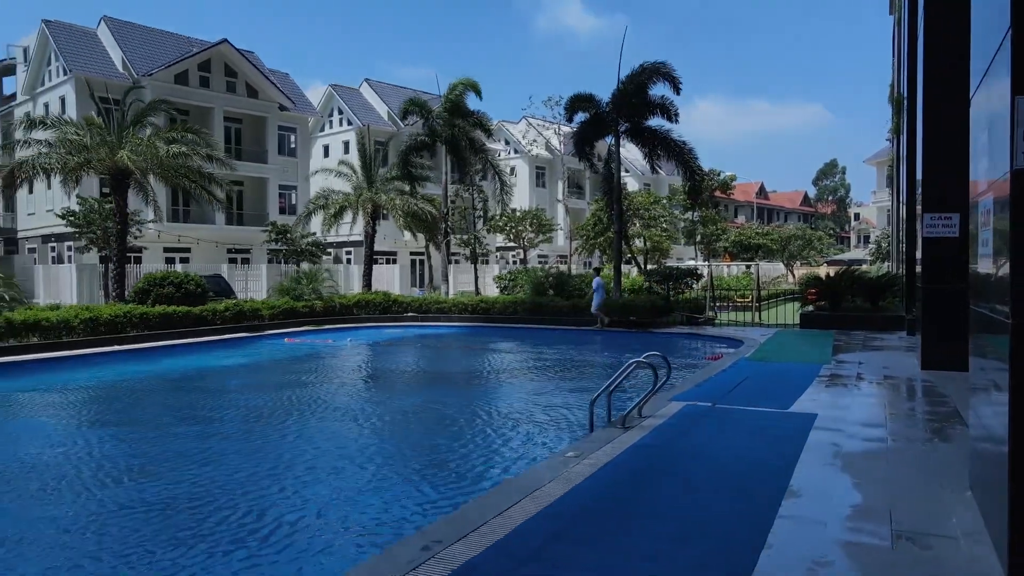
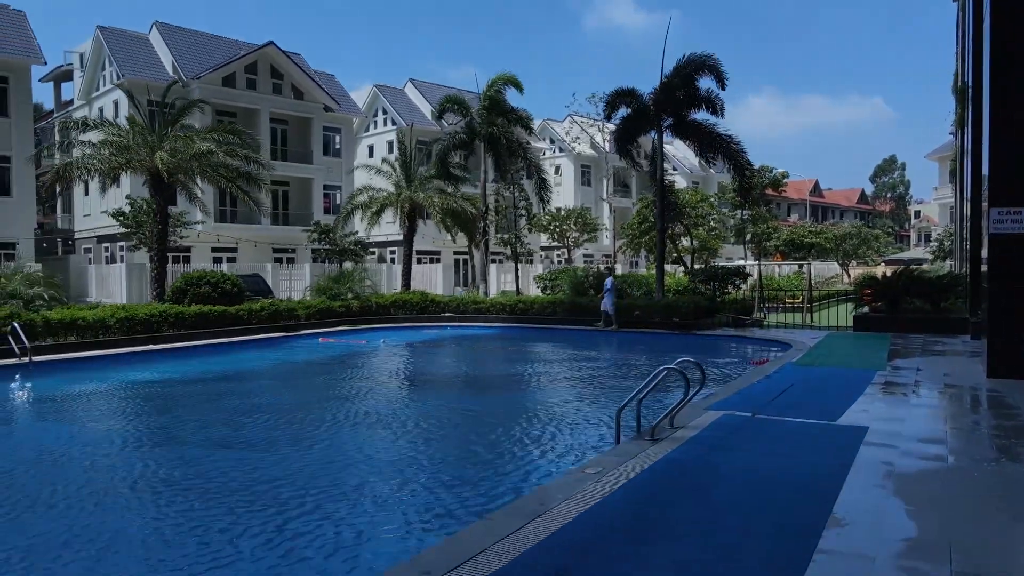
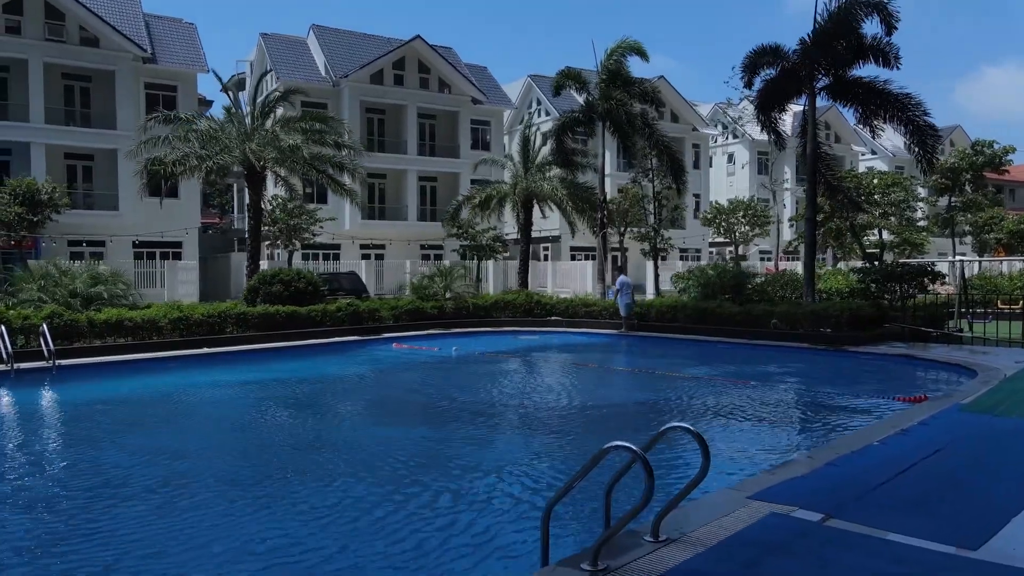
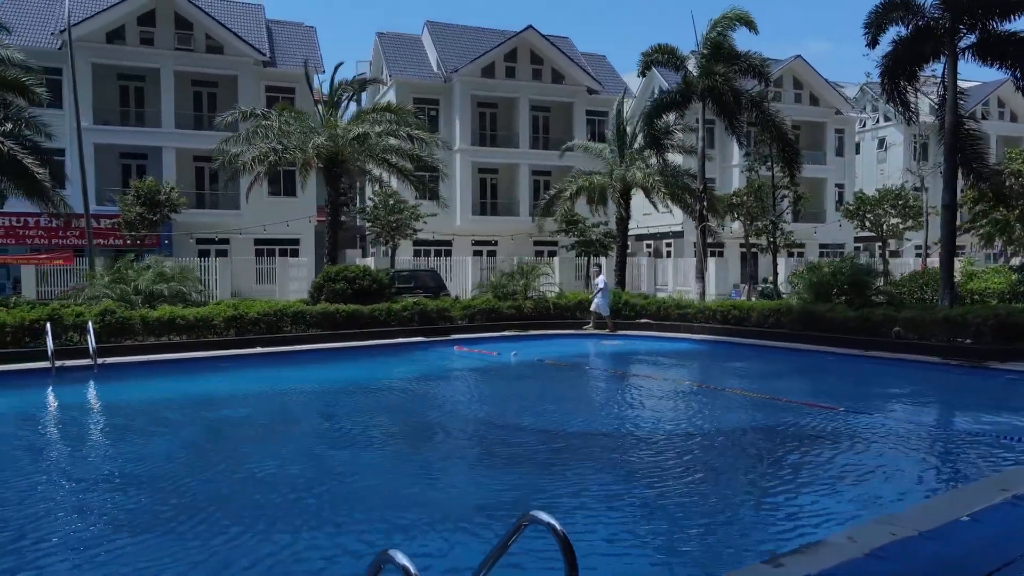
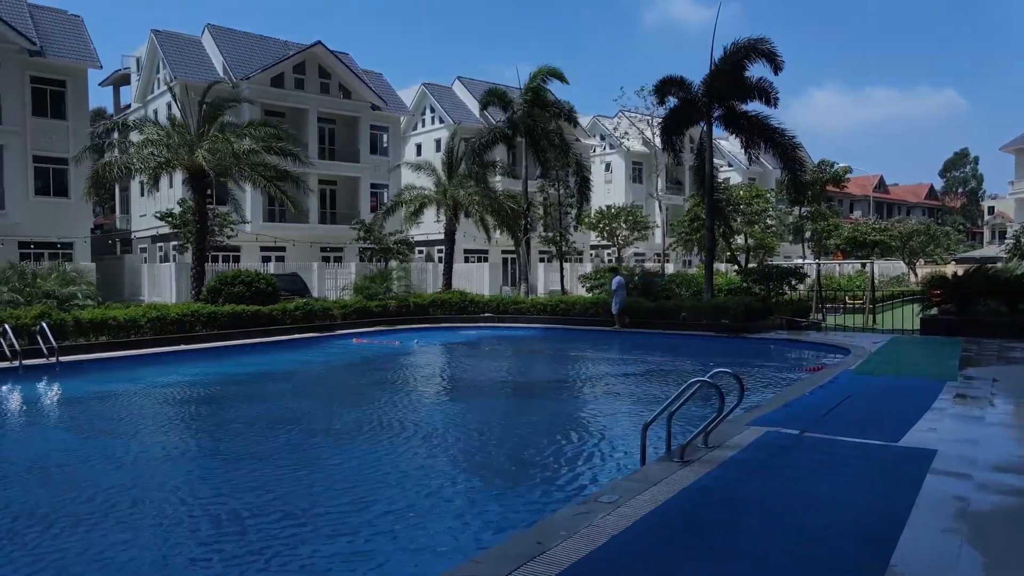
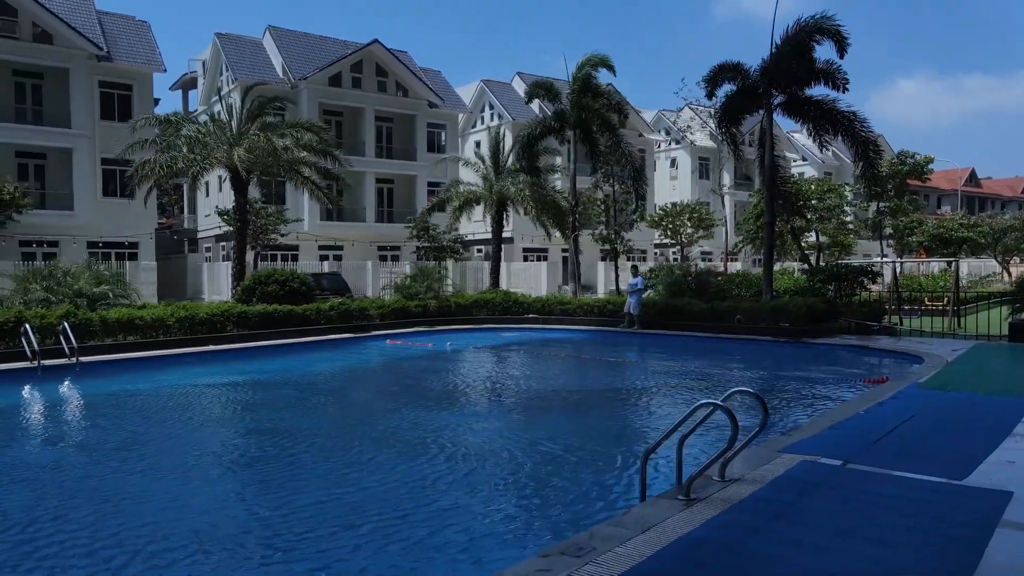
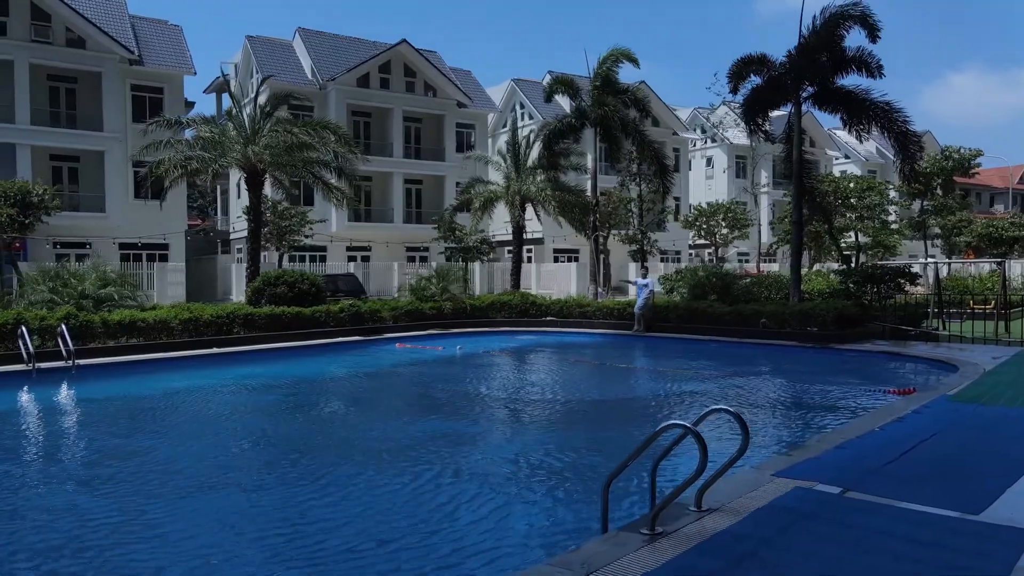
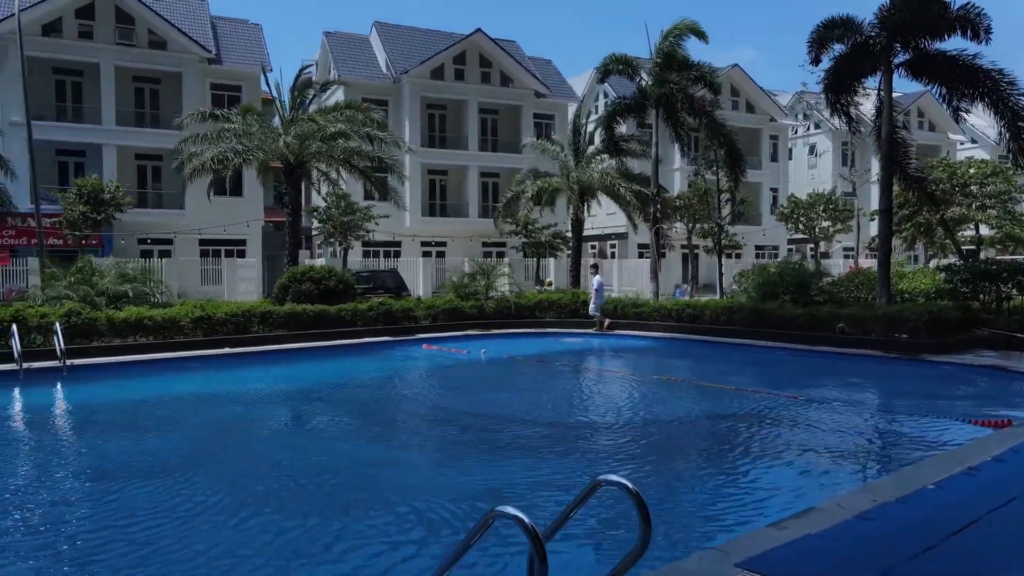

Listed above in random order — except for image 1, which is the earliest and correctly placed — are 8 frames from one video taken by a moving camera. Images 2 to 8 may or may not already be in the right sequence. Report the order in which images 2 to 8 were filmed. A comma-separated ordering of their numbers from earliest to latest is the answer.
2, 5, 6, 7, 3, 8, 4
